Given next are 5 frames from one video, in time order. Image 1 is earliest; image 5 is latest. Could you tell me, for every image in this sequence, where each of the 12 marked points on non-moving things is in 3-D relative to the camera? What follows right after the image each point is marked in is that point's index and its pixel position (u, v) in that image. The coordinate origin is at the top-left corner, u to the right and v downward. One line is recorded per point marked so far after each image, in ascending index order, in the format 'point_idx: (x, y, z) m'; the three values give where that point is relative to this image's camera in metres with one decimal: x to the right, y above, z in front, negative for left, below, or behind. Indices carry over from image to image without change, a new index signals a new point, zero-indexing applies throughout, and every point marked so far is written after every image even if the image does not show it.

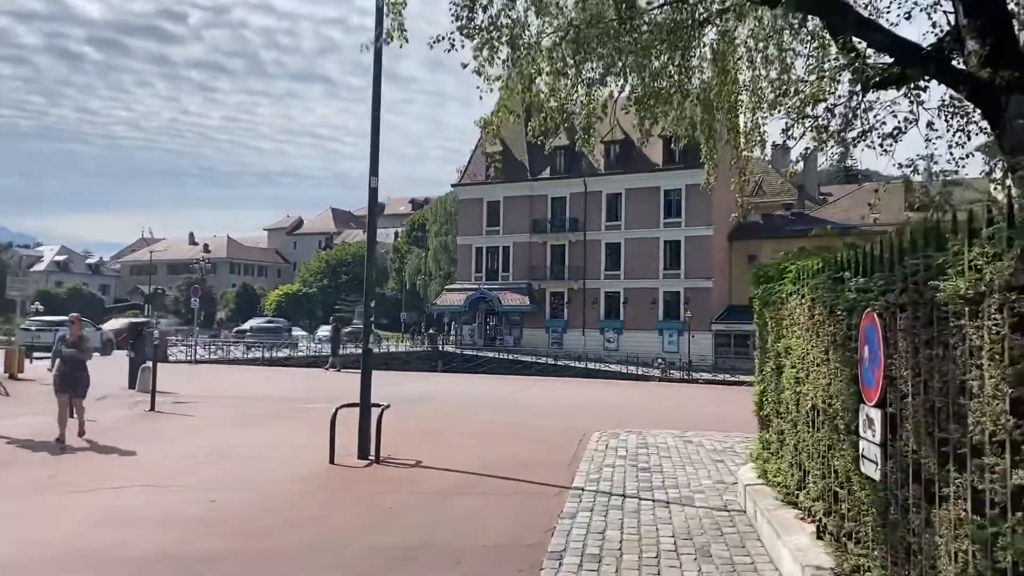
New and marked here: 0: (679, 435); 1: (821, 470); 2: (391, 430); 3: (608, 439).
0: (+2.8, -2.4, +13.9) m
1: (+2.1, -1.2, +5.8) m
2: (-2.1, -2.4, +14.4) m
3: (+1.5, -2.4, +13.4) m
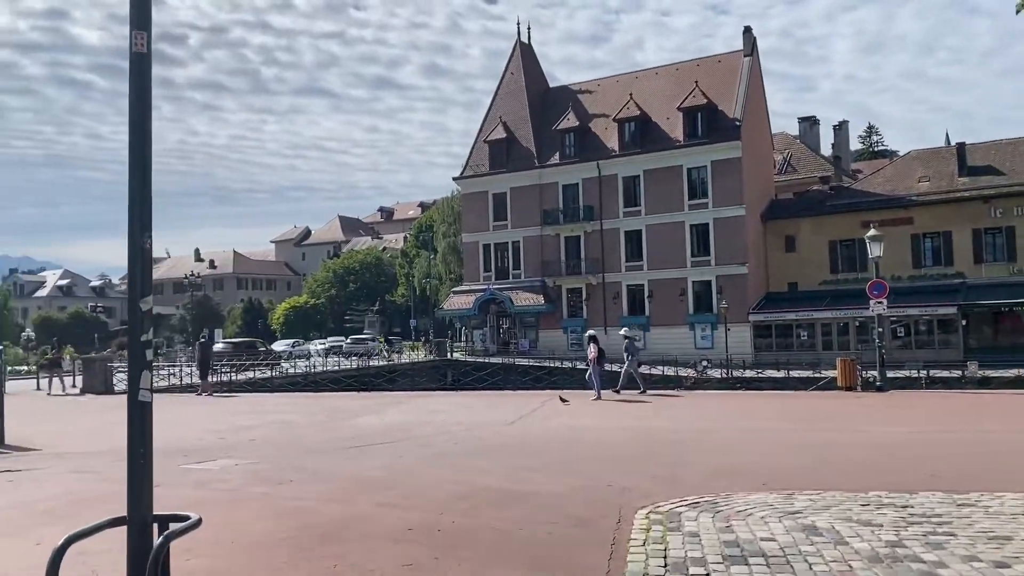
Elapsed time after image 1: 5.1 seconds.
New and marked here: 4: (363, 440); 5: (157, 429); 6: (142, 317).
0: (+2.6, -2.1, +7.7) m
1: (+1.6, -0.9, -0.4) m
2: (-2.3, -2.3, +8.4) m
3: (+1.3, -2.1, +7.3) m
4: (-2.7, -2.7, +15.3) m
5: (-7.3, -2.9, +17.3) m
6: (-2.2, -0.2, +5.1) m
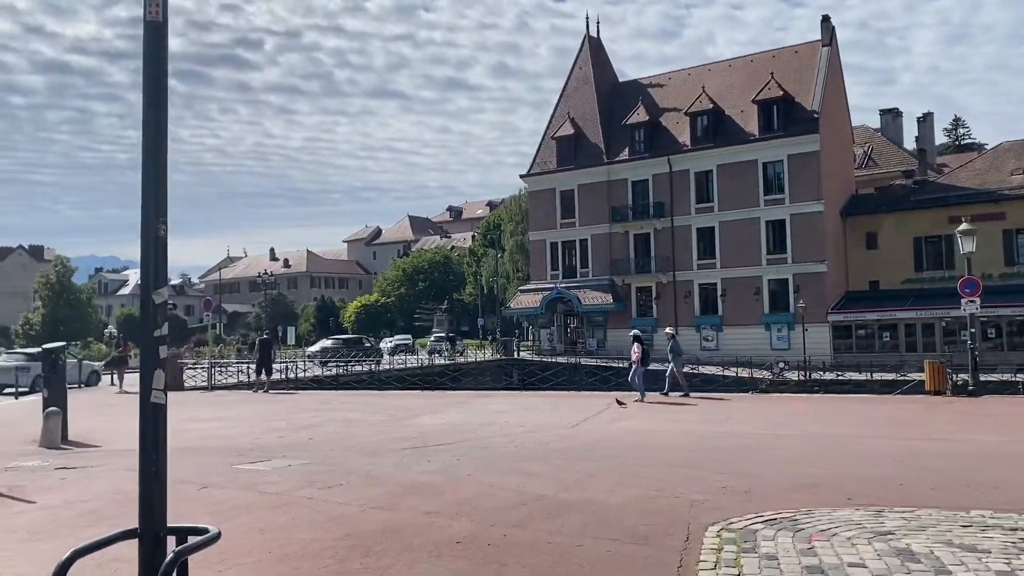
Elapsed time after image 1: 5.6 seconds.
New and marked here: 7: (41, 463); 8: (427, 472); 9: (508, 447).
0: (+3.0, -2.0, +6.9) m
1: (+1.5, -0.9, -1.1) m
2: (-1.8, -2.2, +7.9) m
3: (+1.7, -2.0, +6.5) m
4: (-1.6, -2.7, +14.8) m
5: (-6.0, -2.8, +17.2) m
6: (-2.0, -0.1, +4.7) m
7: (-6.6, -2.5, +11.9) m
8: (-1.1, -2.4, +10.9) m
9: (-0.1, -2.5, +13.6) m
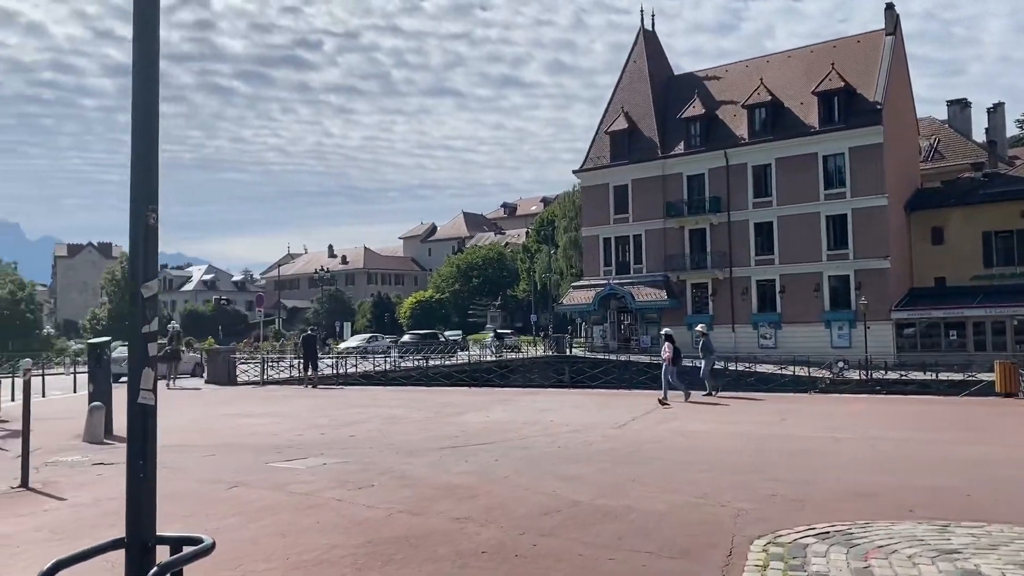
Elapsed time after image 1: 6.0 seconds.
0: (+3.2, -2.0, +6.3) m
1: (+1.1, -0.8, -1.6) m
2: (-1.5, -2.2, +7.6) m
3: (+1.9, -2.0, +6.0) m
4: (-0.8, -2.6, +14.5) m
5: (-5.1, -2.7, +17.2) m
6: (-1.9, -0.1, +4.3) m
7: (-6.0, -2.4, +11.9) m
8: (-0.6, -2.3, +10.5) m
9: (+0.6, -2.5, +13.1) m
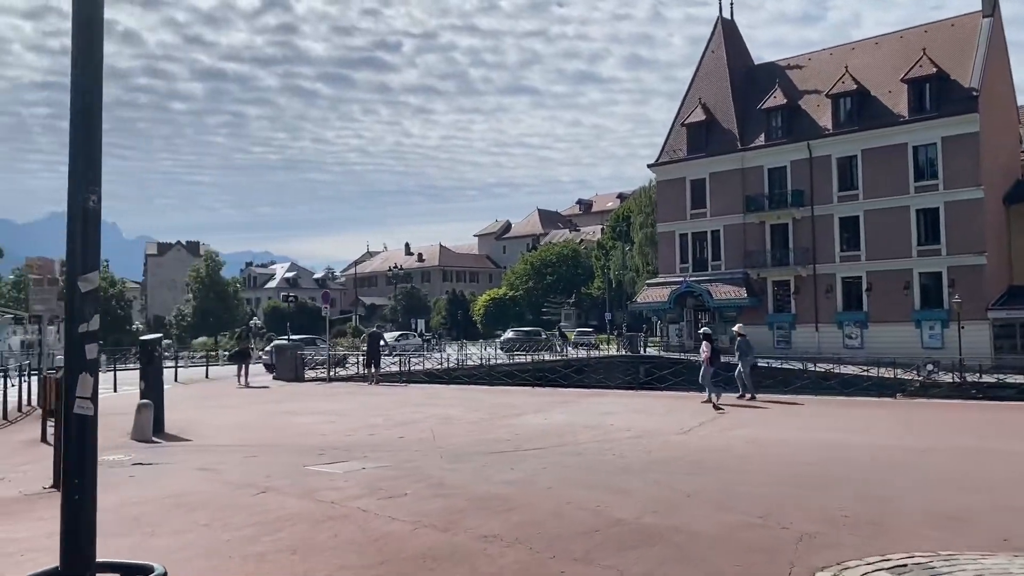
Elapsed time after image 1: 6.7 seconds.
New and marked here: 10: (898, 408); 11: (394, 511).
0: (+3.3, -2.0, +5.2) m
1: (+0.5, -0.8, -2.4) m
2: (-1.2, -2.1, +7.0) m
3: (+2.0, -2.0, +5.1) m
4: (+0.1, -2.5, +13.8) m
5: (-3.9, -2.7, +16.9) m
6: (-1.9, -0.1, +3.8) m
7: (-5.4, -2.3, +11.7) m
8: (-0.1, -2.3, +9.8) m
9: (+1.4, -2.4, +12.3) m
10: (+8.4, -2.6, +18.6) m
11: (-1.2, -2.2, +8.2) m
